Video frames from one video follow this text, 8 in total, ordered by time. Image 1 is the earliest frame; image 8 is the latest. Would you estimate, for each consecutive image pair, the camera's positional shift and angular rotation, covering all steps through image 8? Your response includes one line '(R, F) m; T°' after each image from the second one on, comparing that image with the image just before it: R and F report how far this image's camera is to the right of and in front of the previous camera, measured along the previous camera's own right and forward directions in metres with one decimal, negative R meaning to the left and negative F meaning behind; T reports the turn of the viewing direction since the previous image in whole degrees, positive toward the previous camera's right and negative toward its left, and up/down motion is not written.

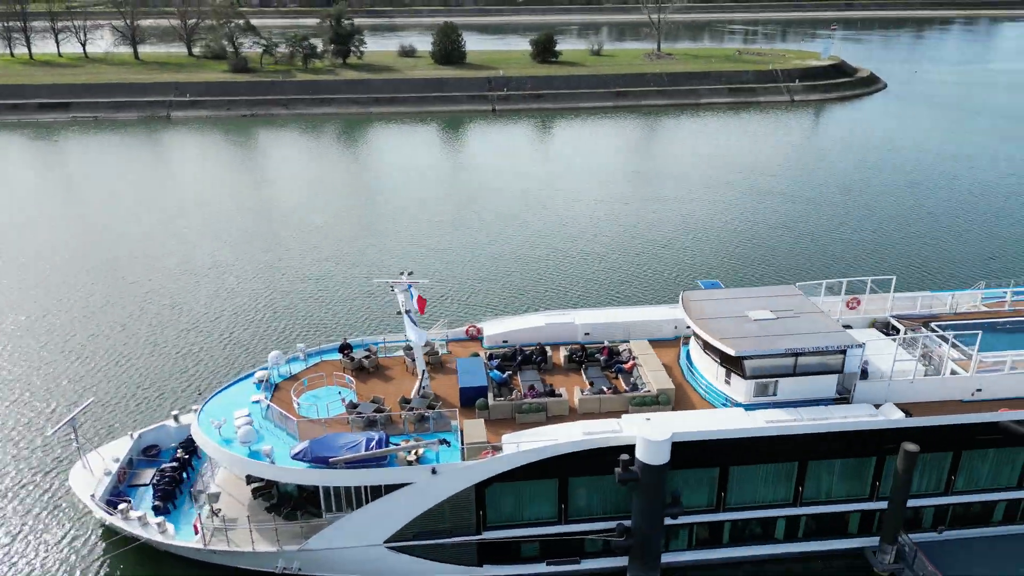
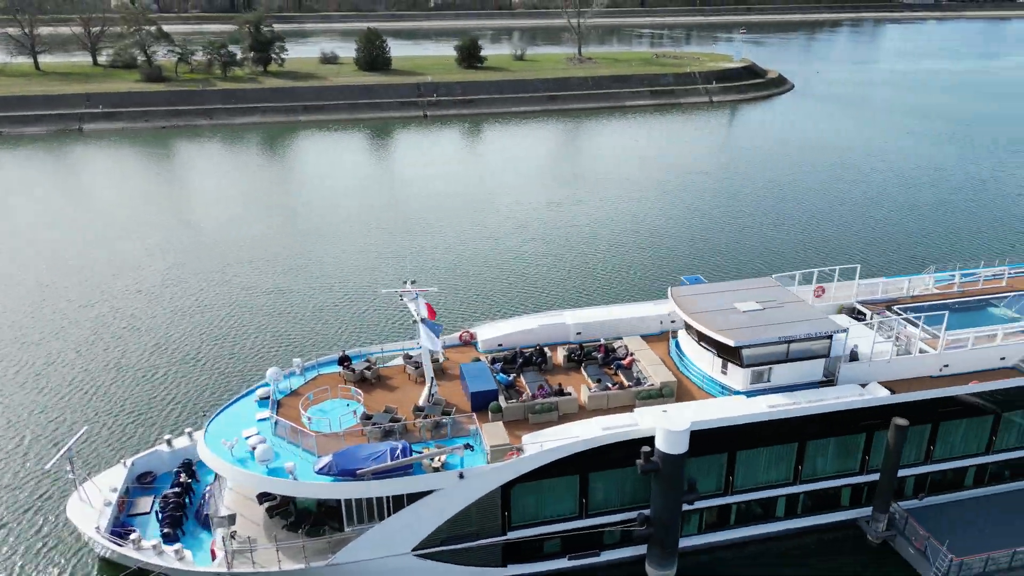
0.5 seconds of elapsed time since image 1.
(-2.5, -0.3) m; +6°
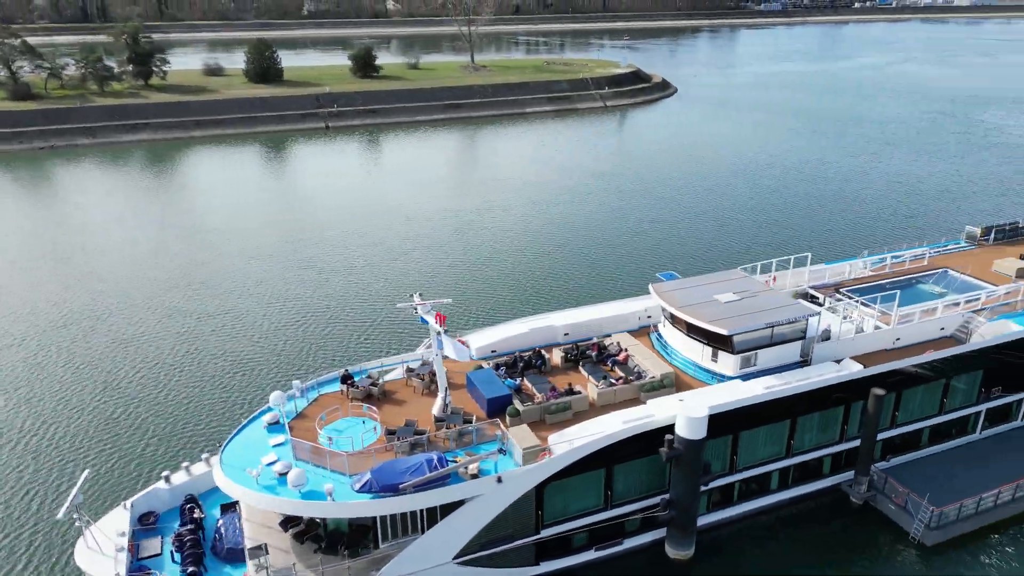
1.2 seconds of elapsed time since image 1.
(-3.6, -0.3) m; +9°
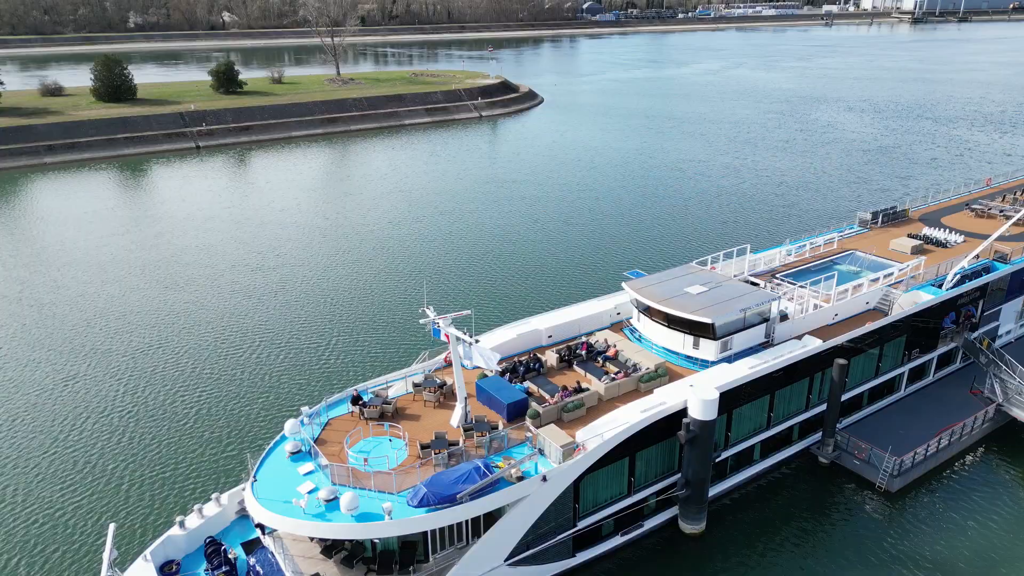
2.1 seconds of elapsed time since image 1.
(-4.7, -0.4) m; +11°
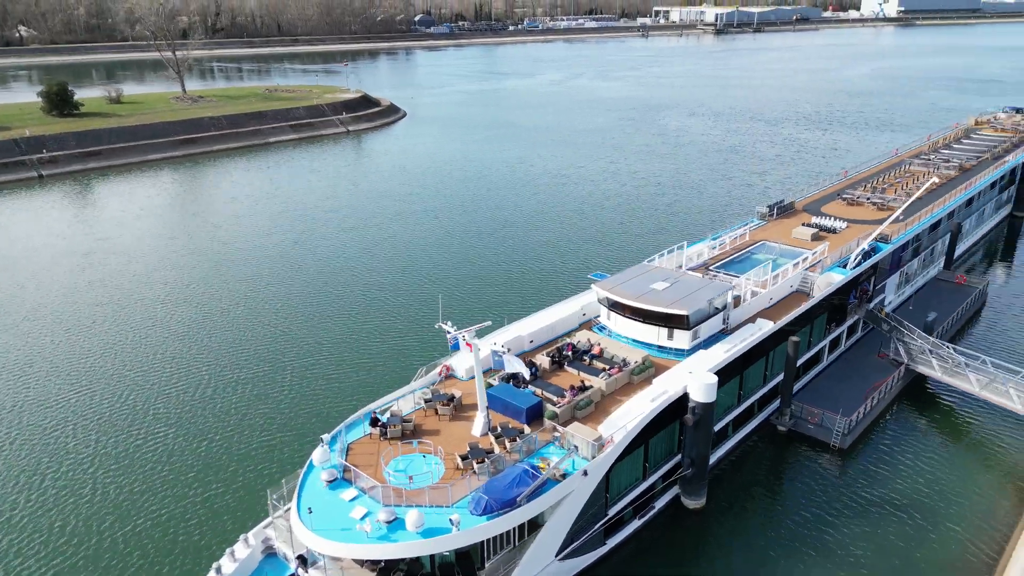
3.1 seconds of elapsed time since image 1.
(-5.2, -0.3) m; +12°
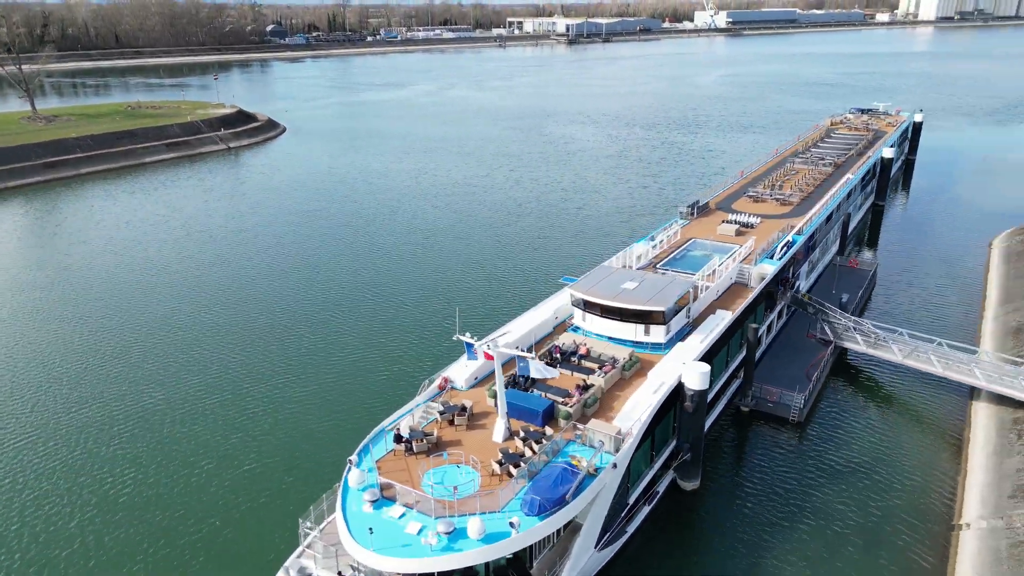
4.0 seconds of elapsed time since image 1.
(-4.6, -0.3) m; +10°
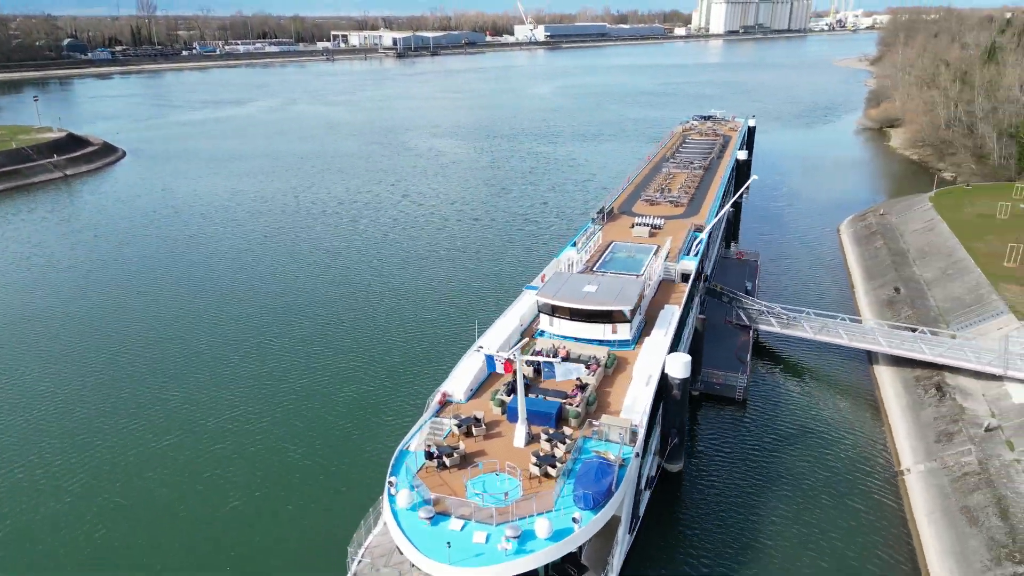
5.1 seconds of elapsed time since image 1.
(-5.6, -0.3) m; +12°
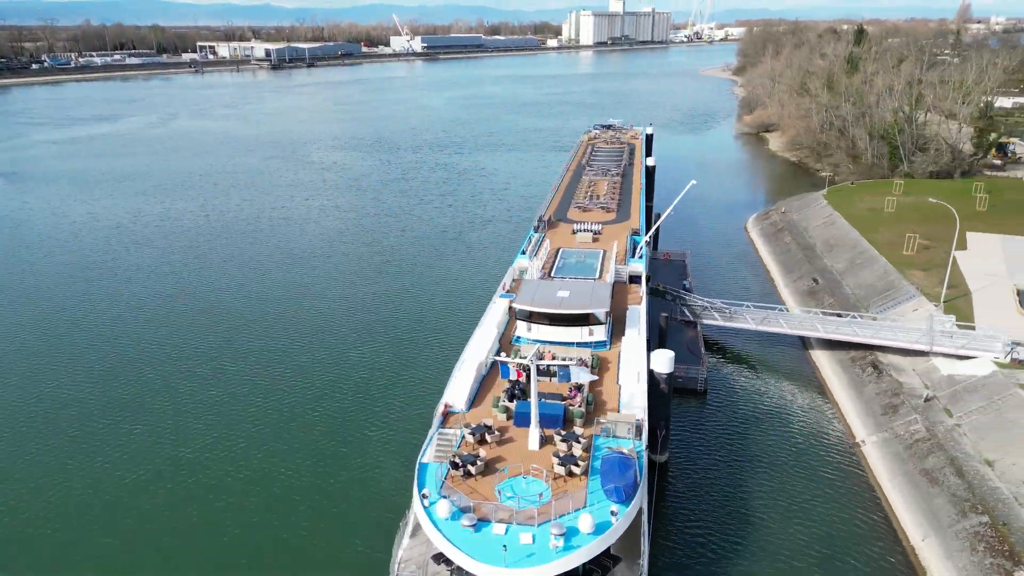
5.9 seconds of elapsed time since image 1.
(-4.1, -0.4) m; +9°
